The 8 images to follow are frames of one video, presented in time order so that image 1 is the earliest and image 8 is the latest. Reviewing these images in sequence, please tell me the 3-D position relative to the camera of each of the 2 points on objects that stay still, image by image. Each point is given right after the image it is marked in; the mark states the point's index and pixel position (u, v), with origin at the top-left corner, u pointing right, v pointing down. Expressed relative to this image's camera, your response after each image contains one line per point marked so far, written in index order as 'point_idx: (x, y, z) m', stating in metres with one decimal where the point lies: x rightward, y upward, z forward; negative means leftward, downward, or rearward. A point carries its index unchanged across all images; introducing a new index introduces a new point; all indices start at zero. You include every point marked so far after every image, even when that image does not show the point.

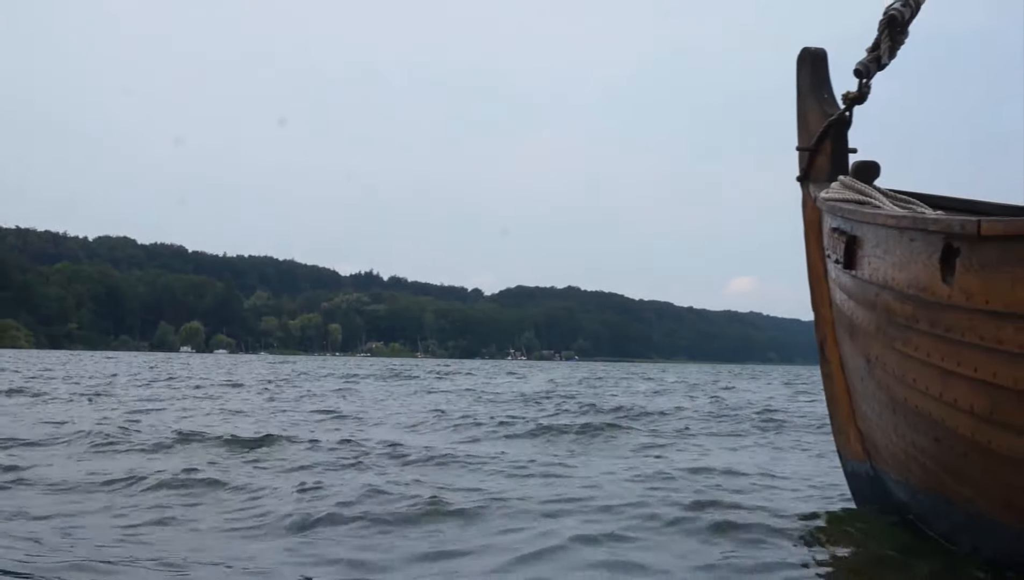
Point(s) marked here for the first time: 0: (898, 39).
0: (+1.2, +0.8, +2.3) m
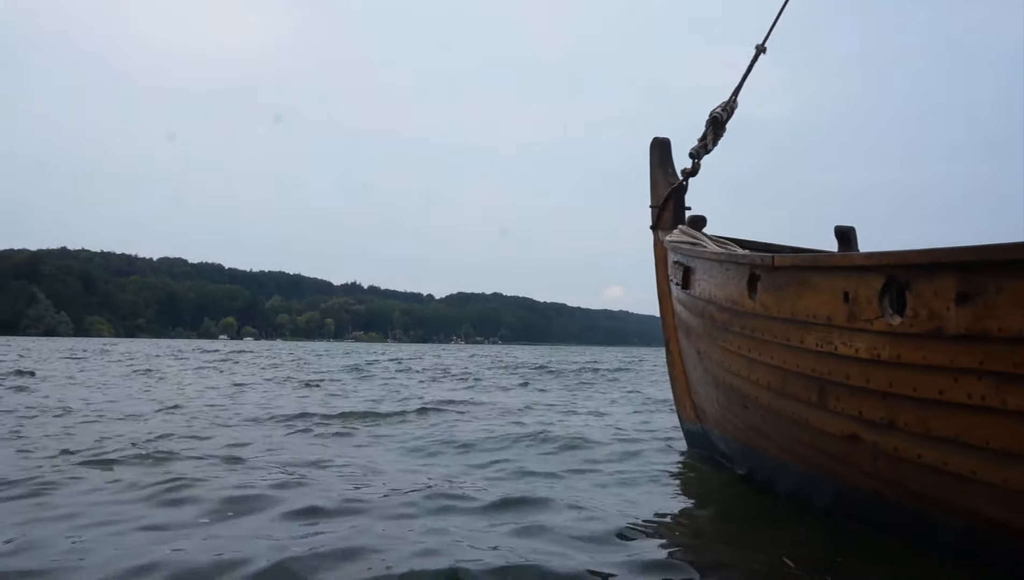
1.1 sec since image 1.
0: (+0.9, +0.7, +3.1) m
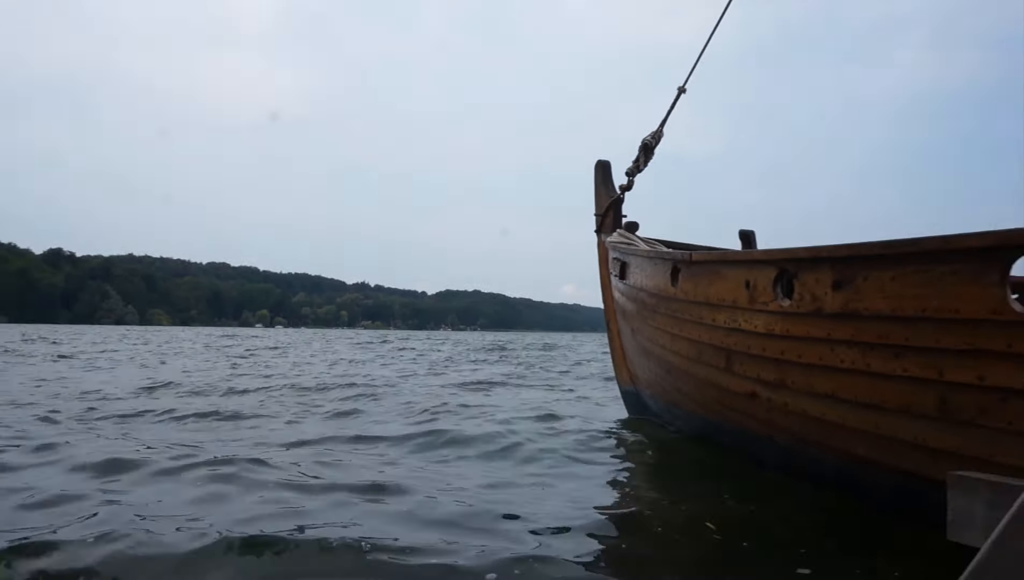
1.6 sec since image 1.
0: (+0.8, +0.8, +4.0) m
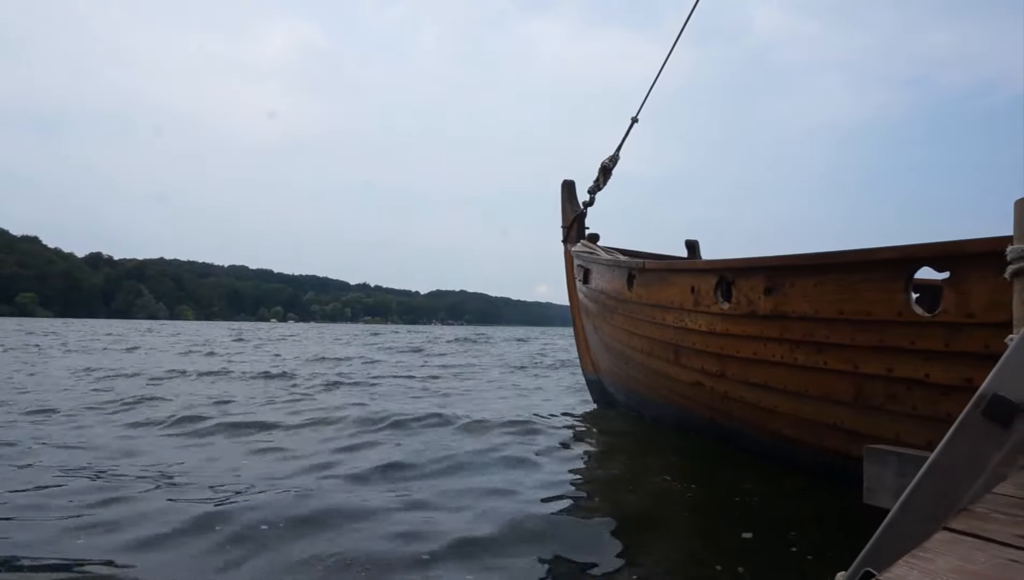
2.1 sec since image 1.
0: (+0.6, +0.8, +4.6) m
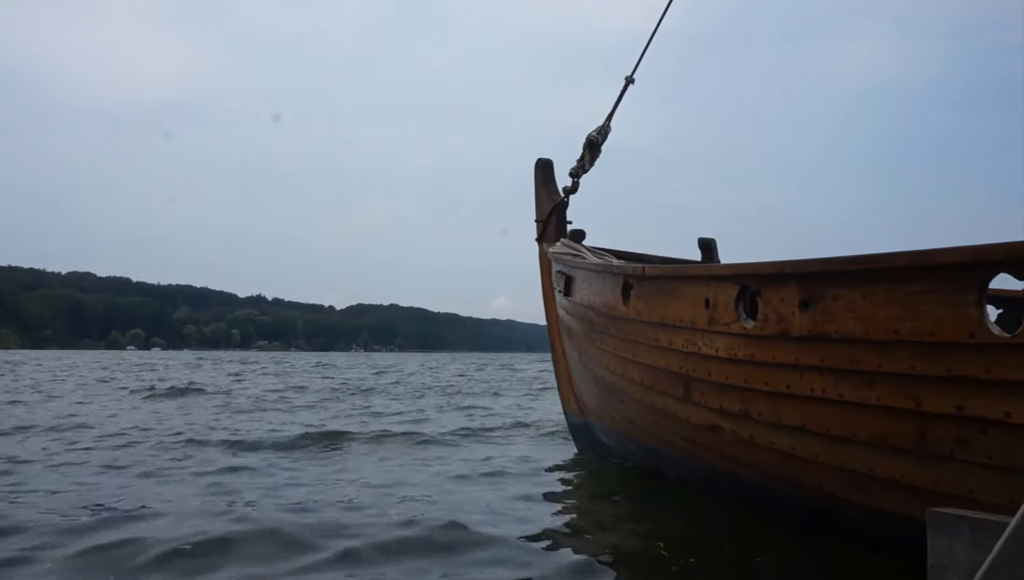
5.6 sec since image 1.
0: (+0.4, +0.7, +3.5) m
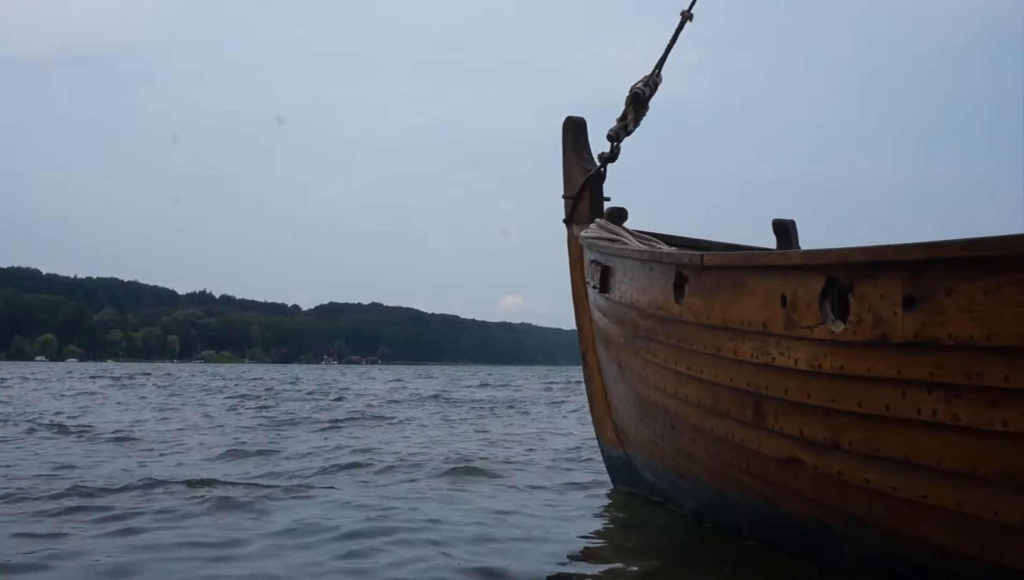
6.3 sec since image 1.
0: (+0.5, +0.7, +2.7) m
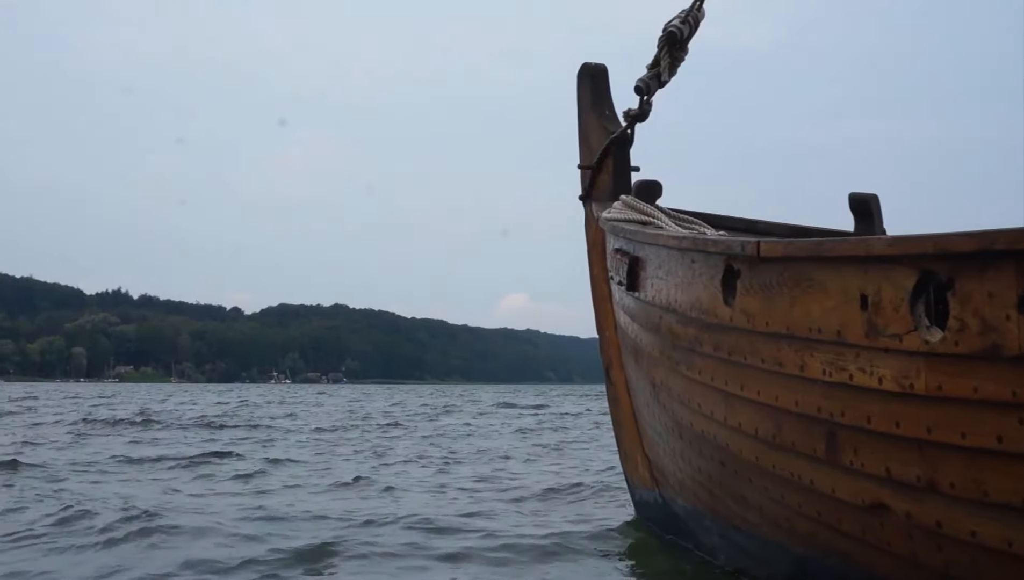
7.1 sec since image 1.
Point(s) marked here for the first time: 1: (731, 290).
0: (+0.5, +0.7, +2.1) m
1: (+0.8, 0.0, +2.5) m
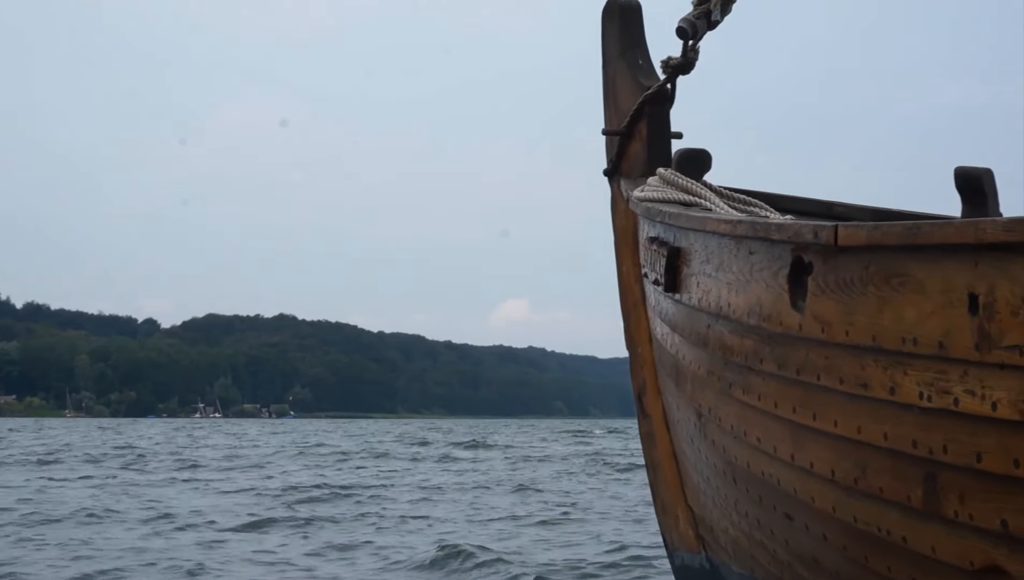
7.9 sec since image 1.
0: (+0.5, +0.7, +1.6) m
1: (+0.8, 0.0, +2.0) m
